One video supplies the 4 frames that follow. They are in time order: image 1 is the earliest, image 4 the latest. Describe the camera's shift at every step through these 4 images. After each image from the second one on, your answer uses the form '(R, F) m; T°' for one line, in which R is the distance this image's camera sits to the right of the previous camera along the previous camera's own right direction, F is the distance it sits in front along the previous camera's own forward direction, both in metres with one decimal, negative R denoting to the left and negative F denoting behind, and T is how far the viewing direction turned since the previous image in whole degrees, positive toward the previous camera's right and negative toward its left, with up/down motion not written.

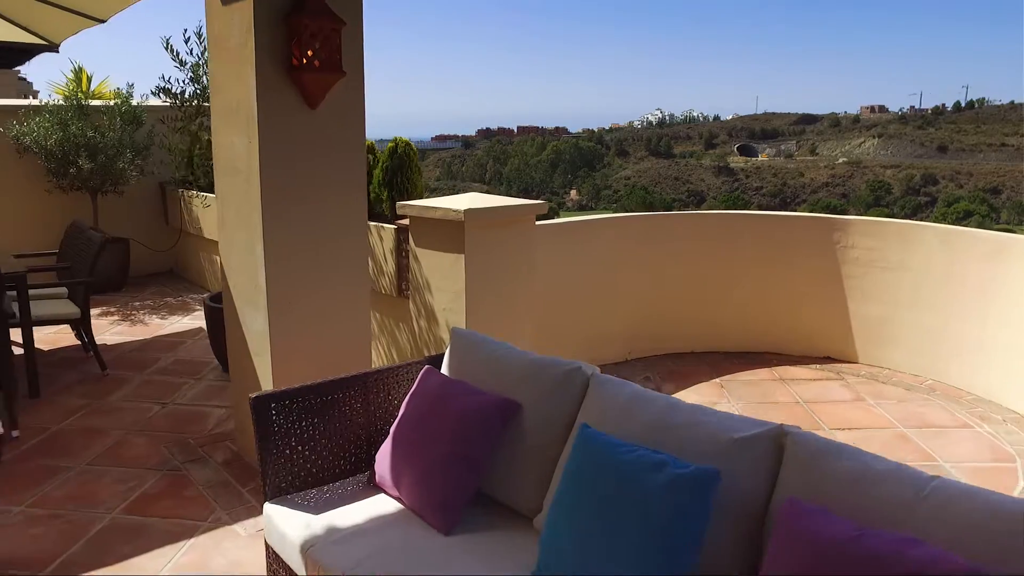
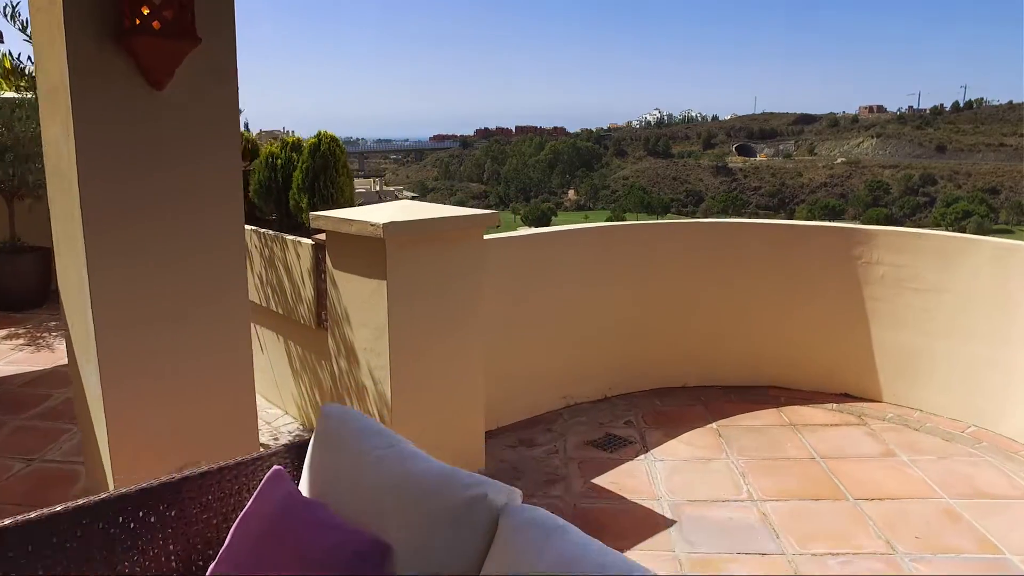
(+0.2, +0.7) m; 0°
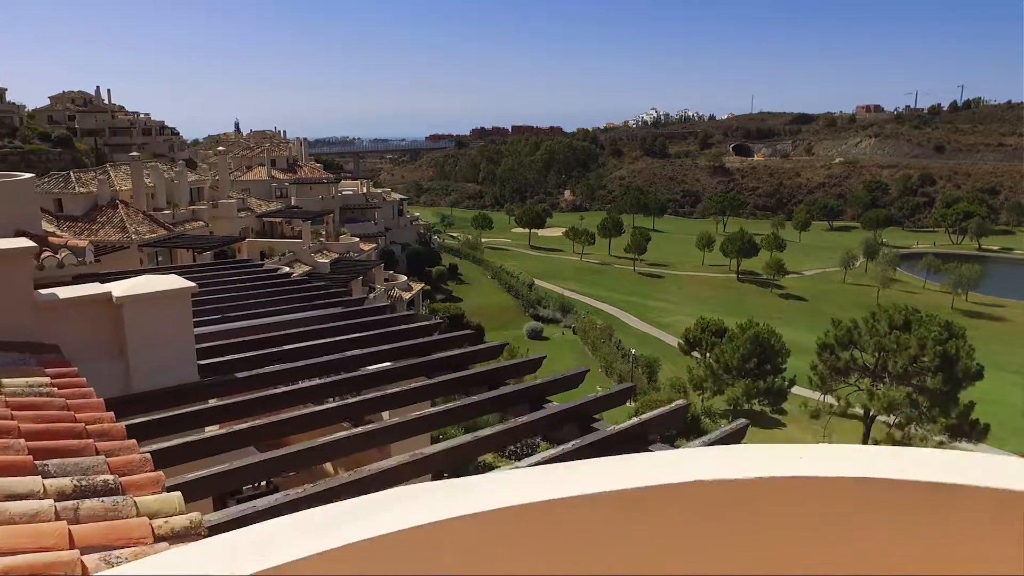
(+0.7, +2.7) m; 0°
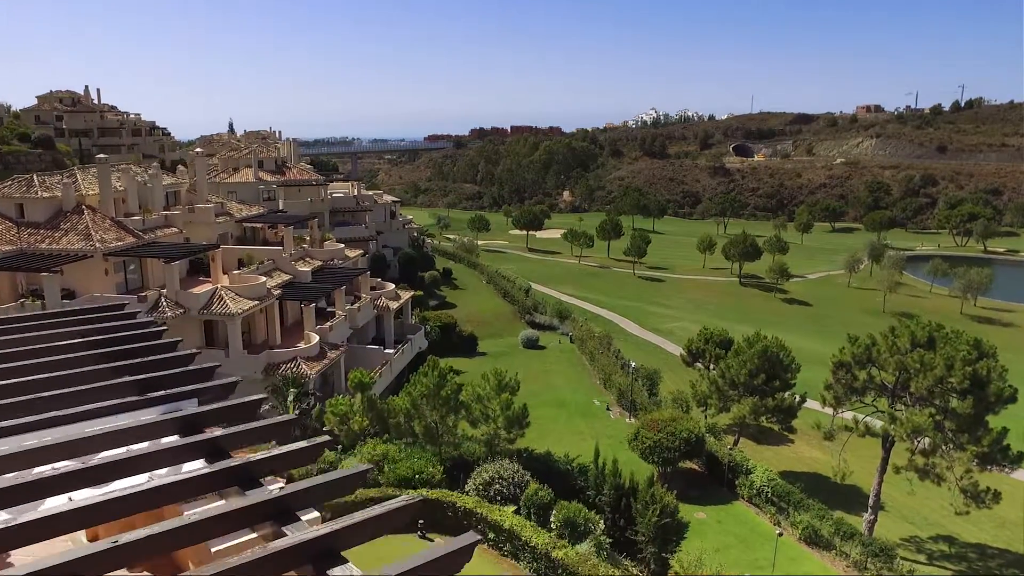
(+0.4, +2.6) m; 0°
